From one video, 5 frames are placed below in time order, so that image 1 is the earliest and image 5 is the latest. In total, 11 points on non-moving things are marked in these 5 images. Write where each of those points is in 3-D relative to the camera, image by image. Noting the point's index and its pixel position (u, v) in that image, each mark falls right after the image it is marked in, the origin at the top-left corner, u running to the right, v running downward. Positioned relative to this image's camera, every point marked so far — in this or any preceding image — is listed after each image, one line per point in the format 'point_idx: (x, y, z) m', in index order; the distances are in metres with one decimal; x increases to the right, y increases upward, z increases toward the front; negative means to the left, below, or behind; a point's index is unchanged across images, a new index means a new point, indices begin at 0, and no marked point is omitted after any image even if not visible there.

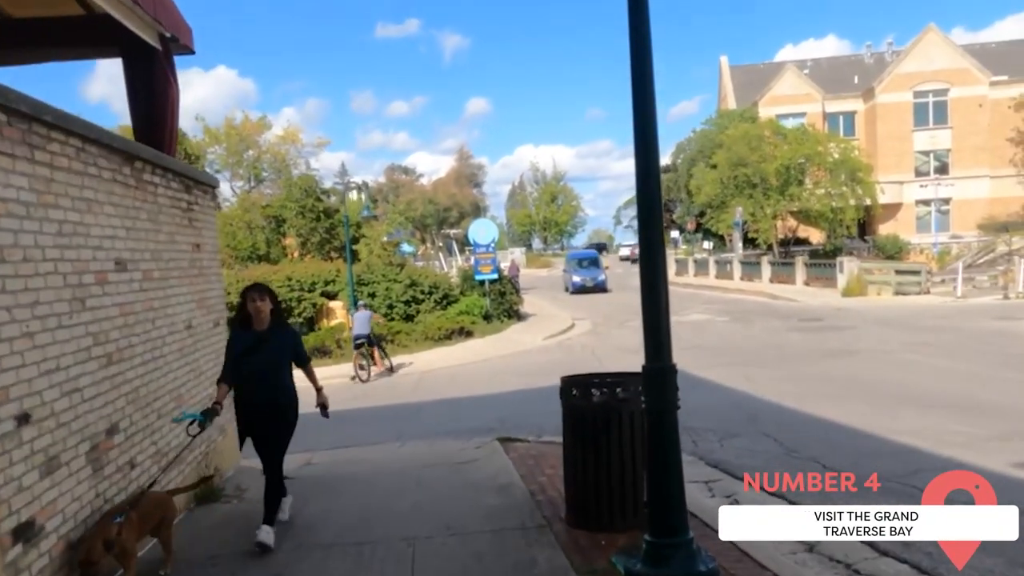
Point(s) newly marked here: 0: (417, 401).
0: (-1.5, -1.8, +14.8) m
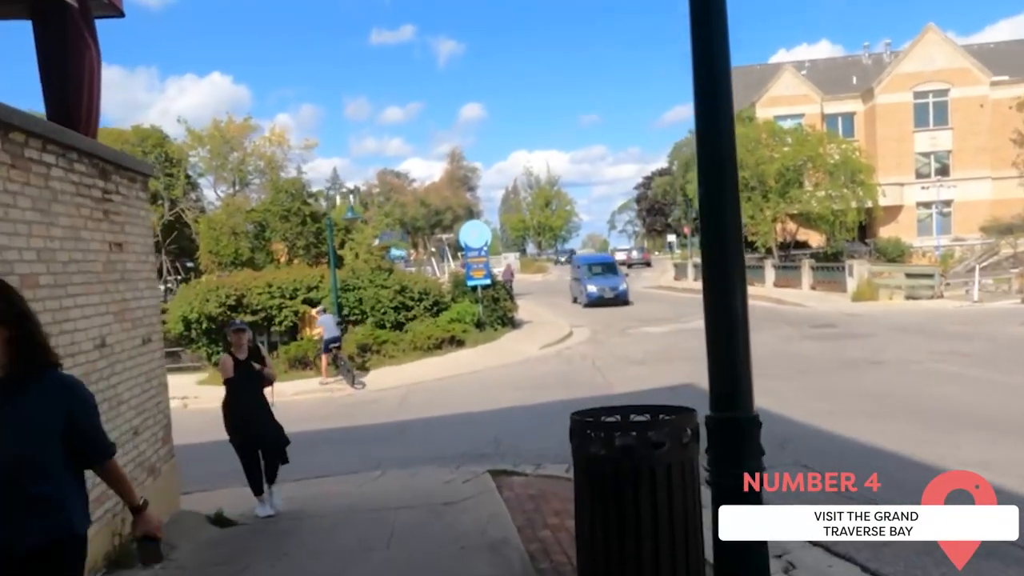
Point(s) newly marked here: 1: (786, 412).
0: (-1.6, -1.9, +13.4) m
1: (+3.5, -1.6, +11.7) m
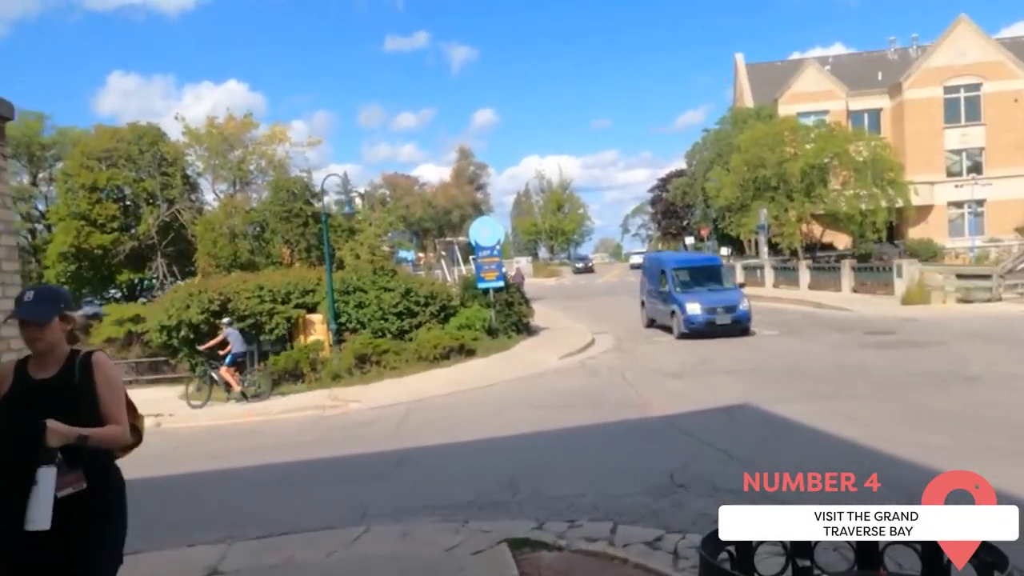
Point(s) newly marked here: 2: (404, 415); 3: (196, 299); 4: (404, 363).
0: (-1.3, -1.9, +11.1) m
1: (+3.7, -1.6, +9.3) m
2: (-1.6, -1.9, +13.9) m
3: (-6.7, -0.2, +19.5) m
4: (-2.2, -1.5, +19.0) m
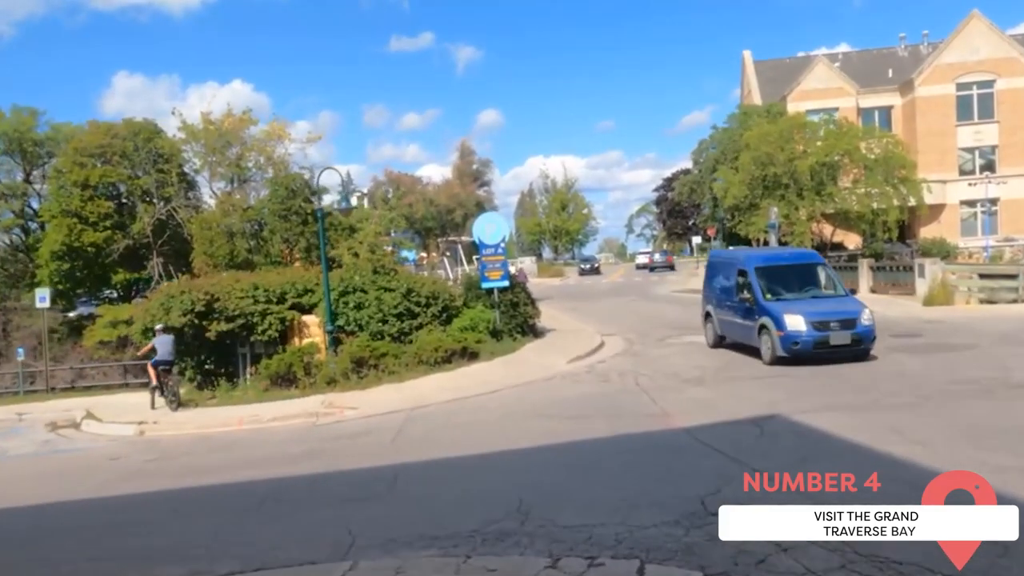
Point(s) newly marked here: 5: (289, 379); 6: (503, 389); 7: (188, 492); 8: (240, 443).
0: (-1.2, -1.9, +10.1) m
1: (+3.8, -1.6, +8.3) m
2: (-1.5, -1.9, +12.9) m
3: (-6.6, -0.2, +18.5) m
4: (-2.1, -1.5, +18.0) m
5: (-4.2, -1.7, +17.5) m
6: (-0.2, -1.7, +15.5) m
7: (-3.5, -2.2, +9.9) m
8: (-3.9, -2.2, +13.1) m
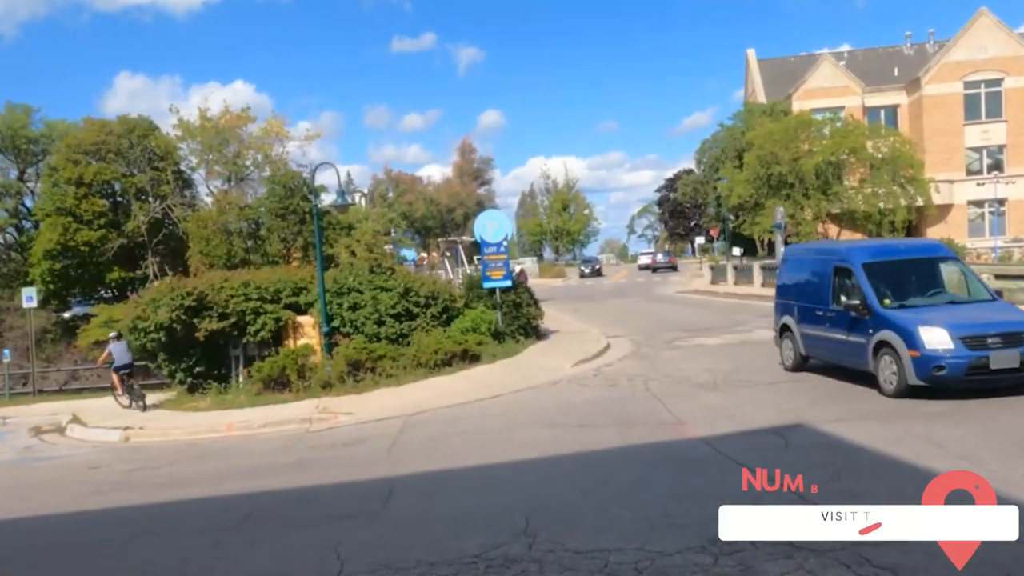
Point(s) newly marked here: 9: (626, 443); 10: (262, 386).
0: (-1.2, -1.9, +9.4) m
1: (+3.8, -1.6, +7.6) m
2: (-1.5, -1.9, +12.2) m
3: (-6.6, -0.2, +17.8) m
4: (-2.1, -1.5, +17.3) m
5: (-4.2, -1.7, +16.8) m
6: (-0.1, -1.7, +14.8) m
7: (-3.5, -2.2, +9.2) m
8: (-3.9, -2.2, +12.4) m
9: (+1.2, -1.6, +9.7) m
10: (-4.5, -1.8, +16.7) m
